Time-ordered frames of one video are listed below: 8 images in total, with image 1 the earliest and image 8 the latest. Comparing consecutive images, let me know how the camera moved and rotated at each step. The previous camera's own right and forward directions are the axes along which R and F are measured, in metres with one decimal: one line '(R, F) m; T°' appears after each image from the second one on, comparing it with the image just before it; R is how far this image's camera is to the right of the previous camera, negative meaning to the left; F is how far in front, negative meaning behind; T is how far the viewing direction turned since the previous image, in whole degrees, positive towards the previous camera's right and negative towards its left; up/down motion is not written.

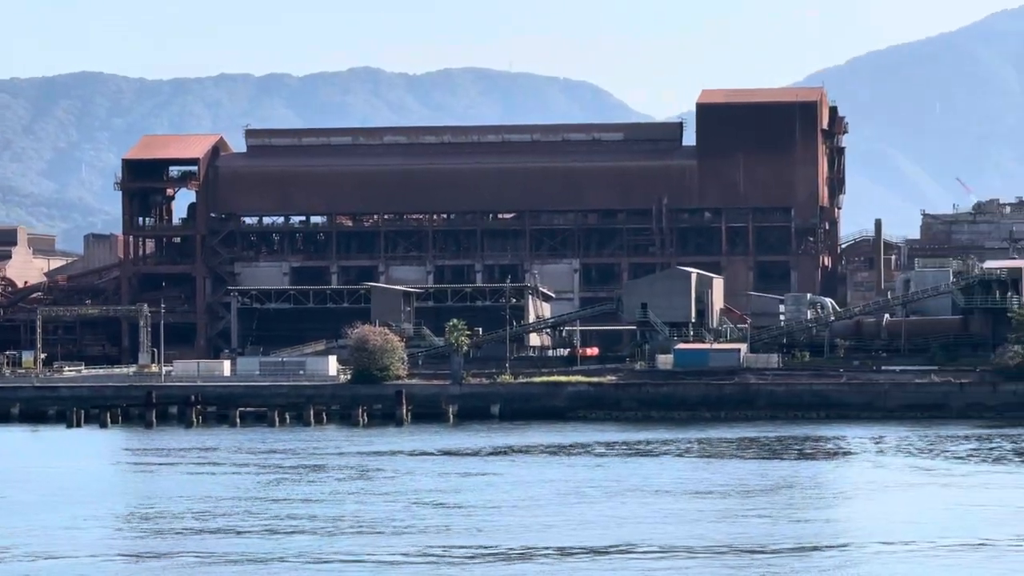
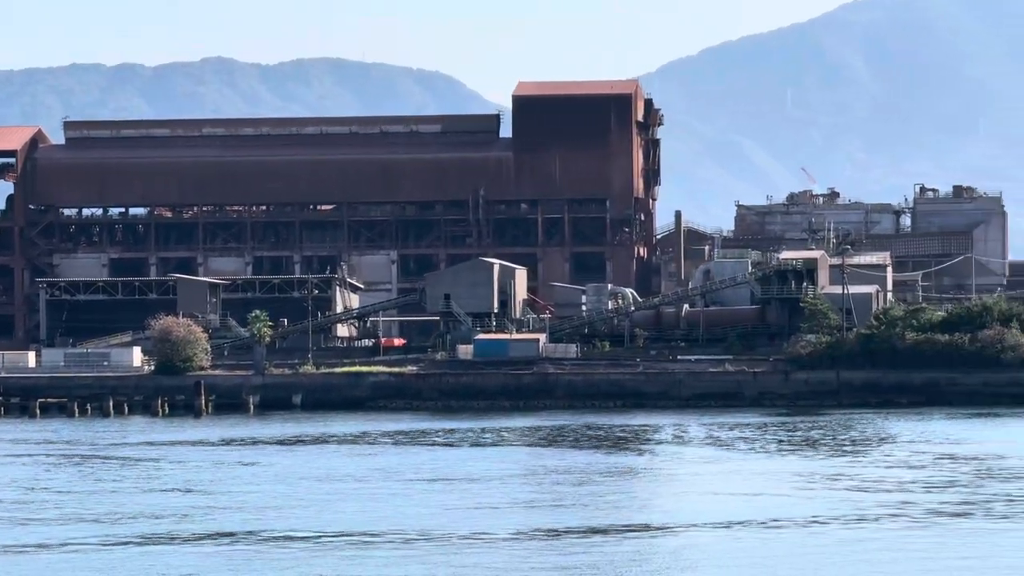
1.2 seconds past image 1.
(+1.1, -0.6) m; +2°
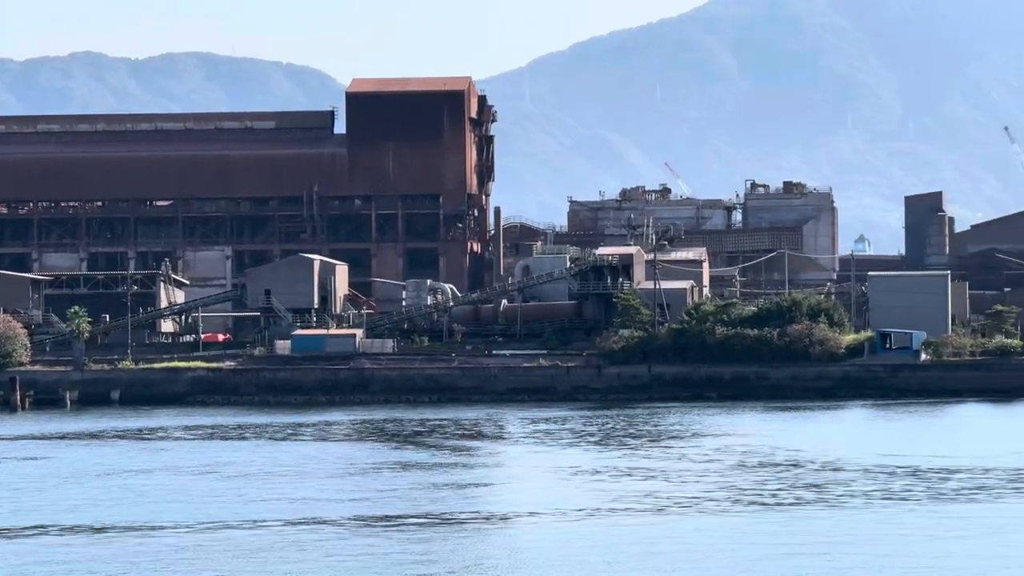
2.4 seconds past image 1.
(+1.1, -0.6) m; +2°
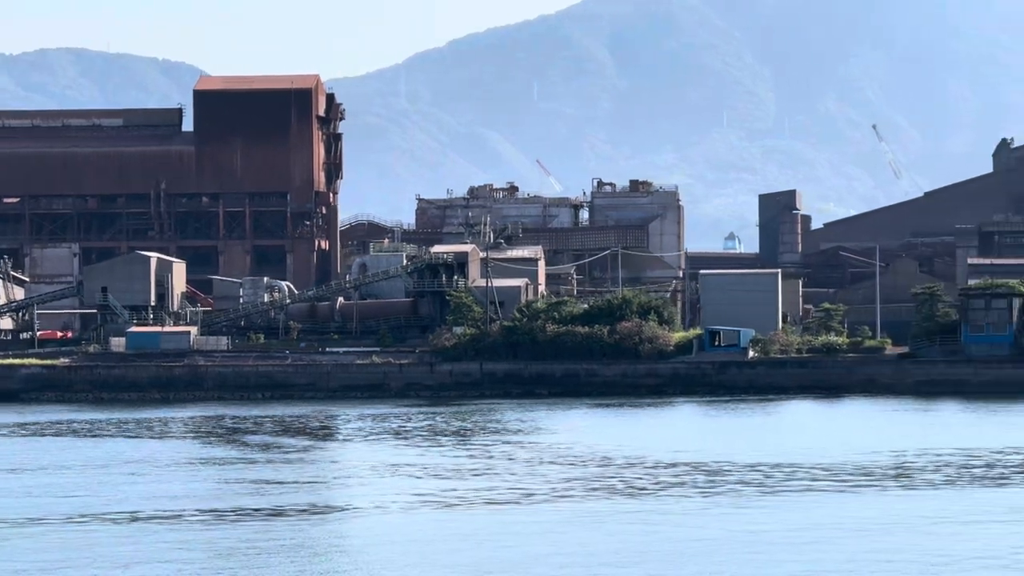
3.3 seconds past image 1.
(+0.9, -0.5) m; +2°
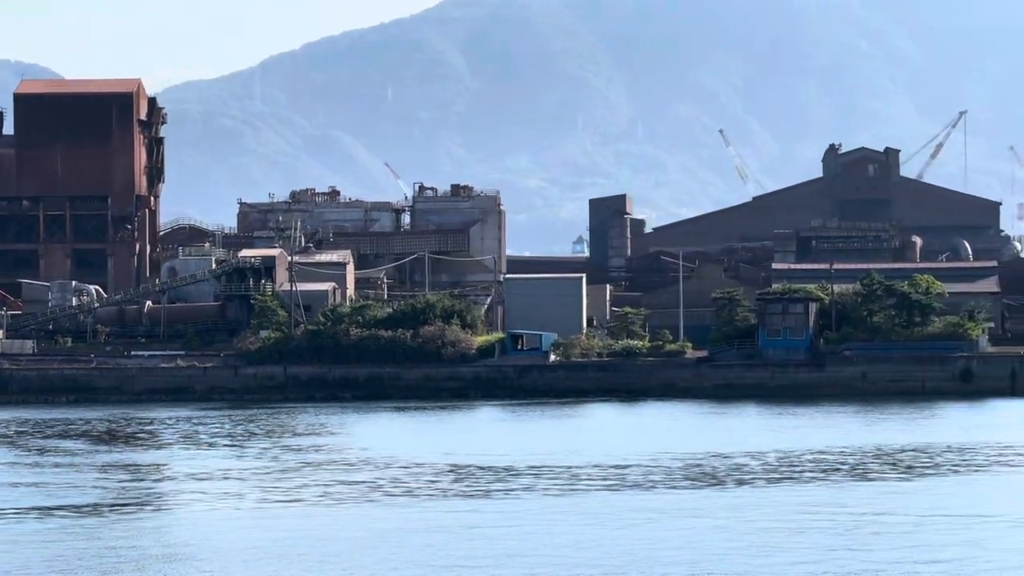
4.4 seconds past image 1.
(+1.0, -0.5) m; +2°
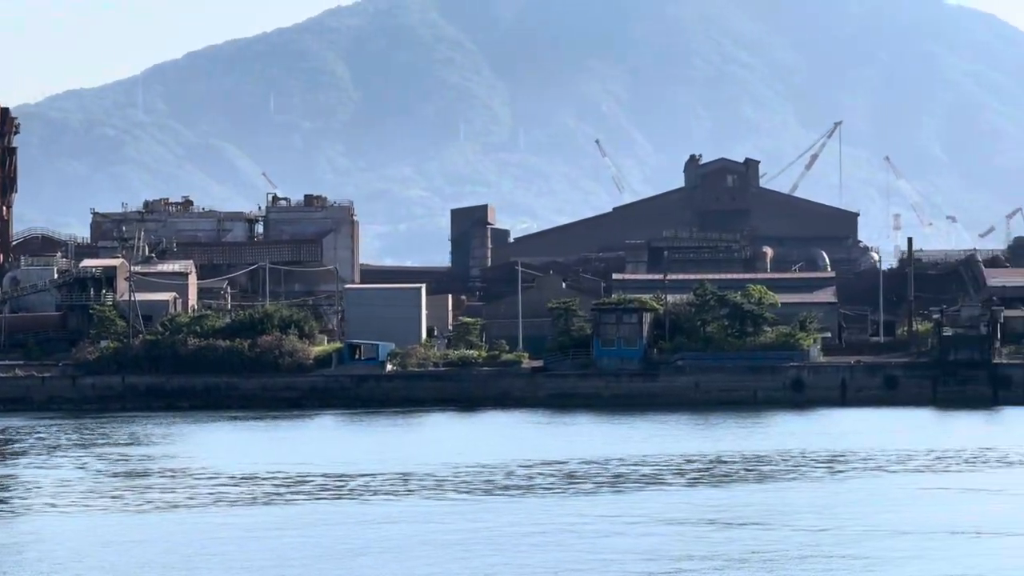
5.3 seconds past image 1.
(+0.9, -0.4) m; +2°
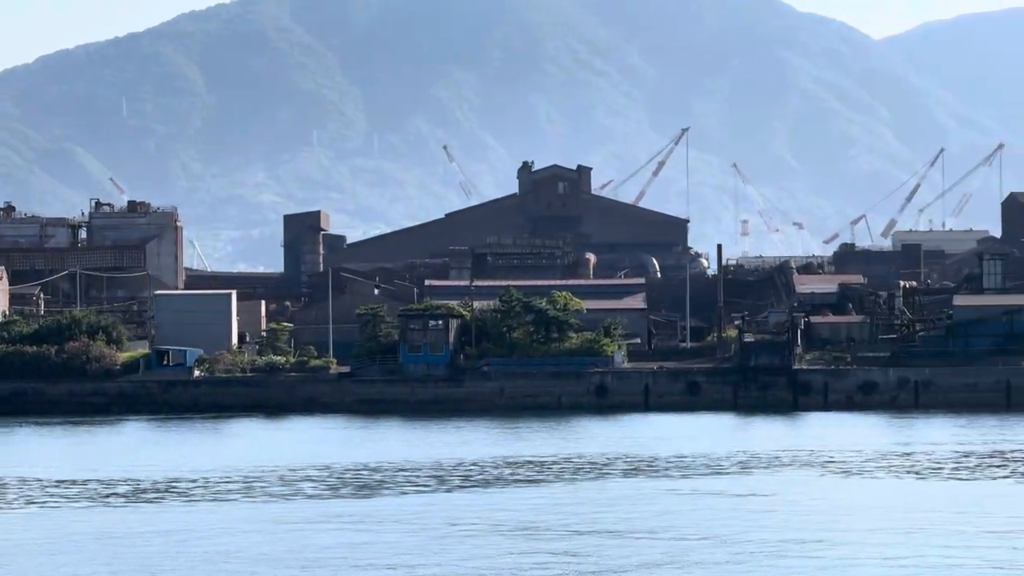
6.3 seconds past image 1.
(+0.9, -0.4) m; +2°
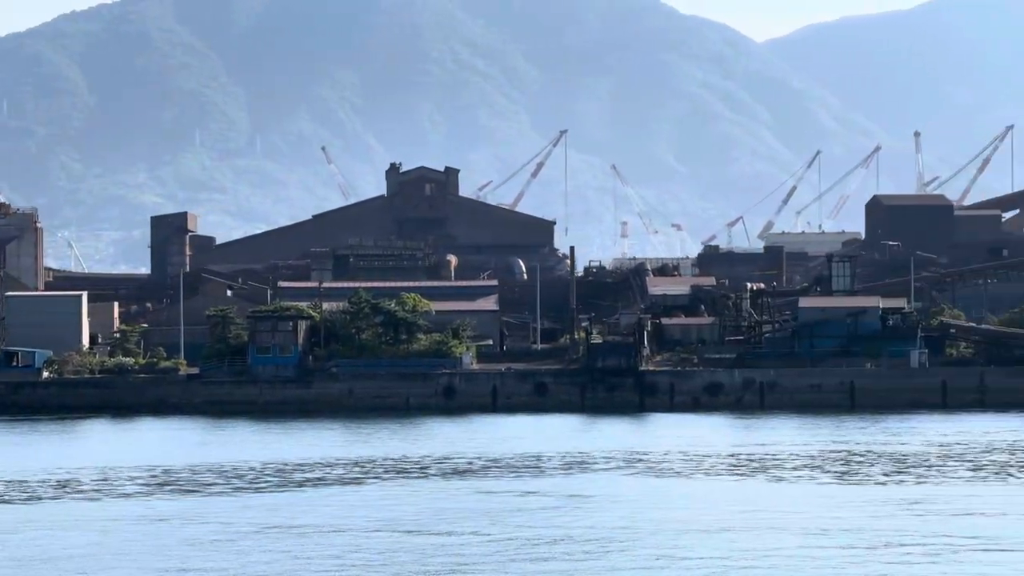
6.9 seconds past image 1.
(+0.7, -0.2) m; +2°
